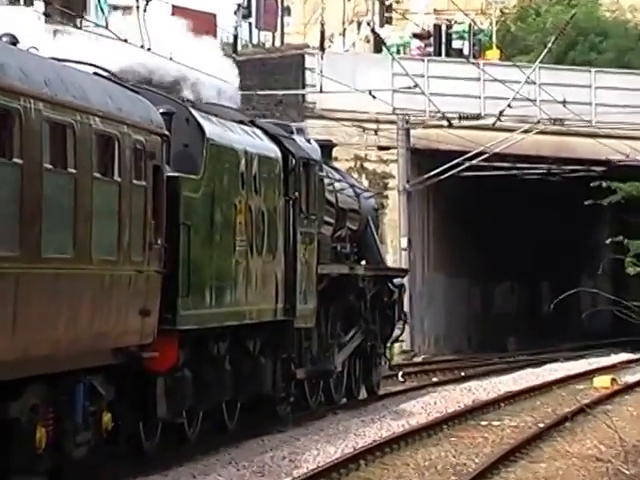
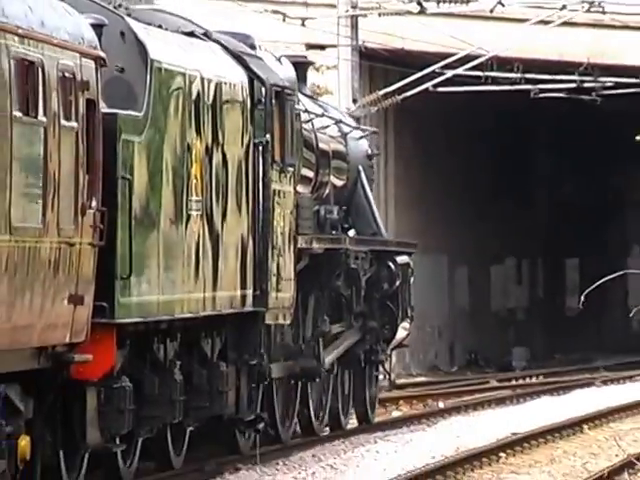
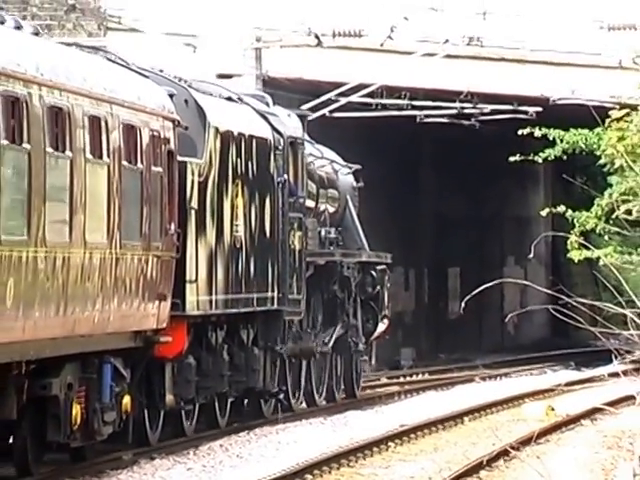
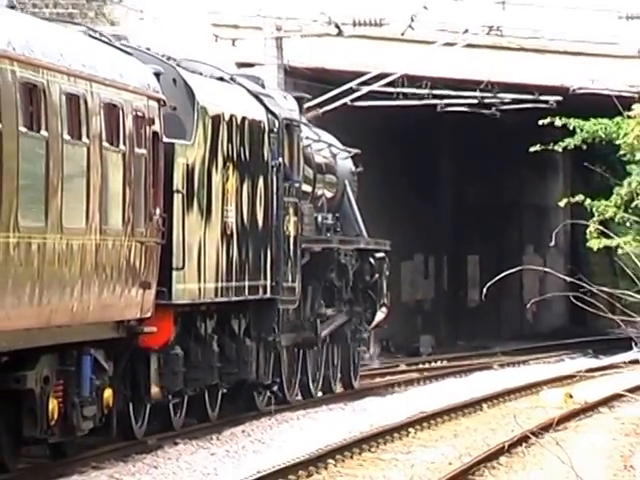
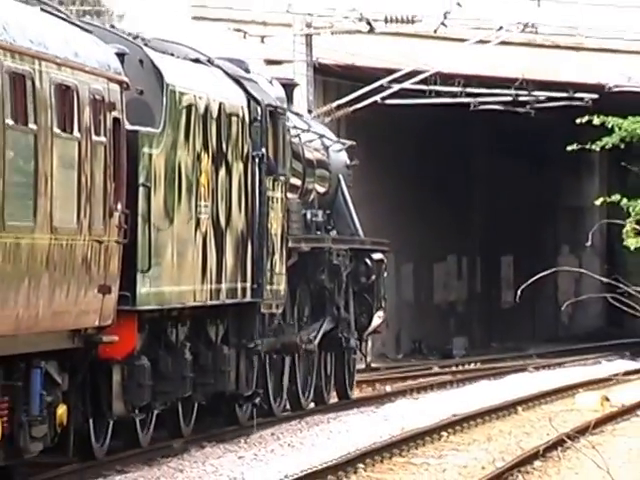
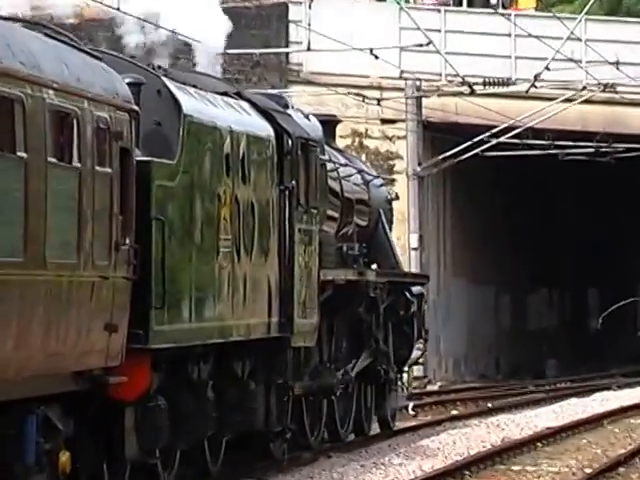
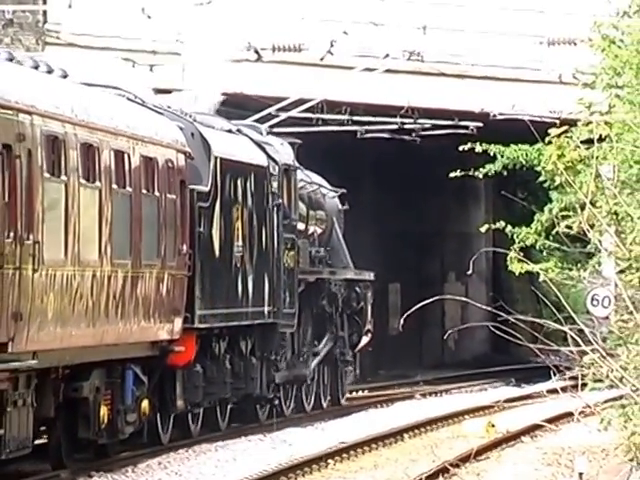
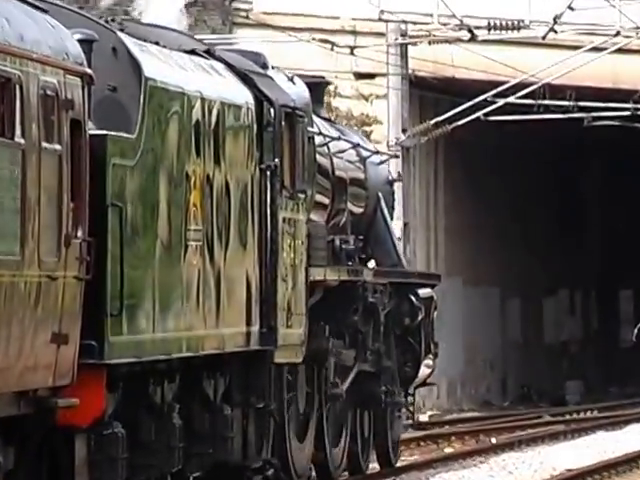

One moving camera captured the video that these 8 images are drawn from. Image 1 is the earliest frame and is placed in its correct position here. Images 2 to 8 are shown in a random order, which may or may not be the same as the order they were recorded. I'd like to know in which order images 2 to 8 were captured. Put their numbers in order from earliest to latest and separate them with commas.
6, 8, 2, 5, 4, 3, 7
